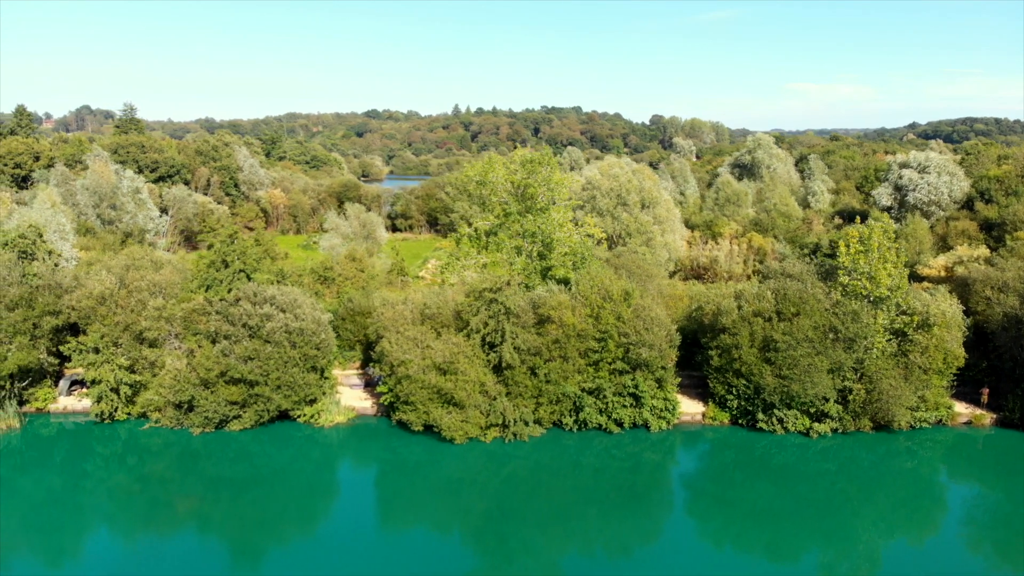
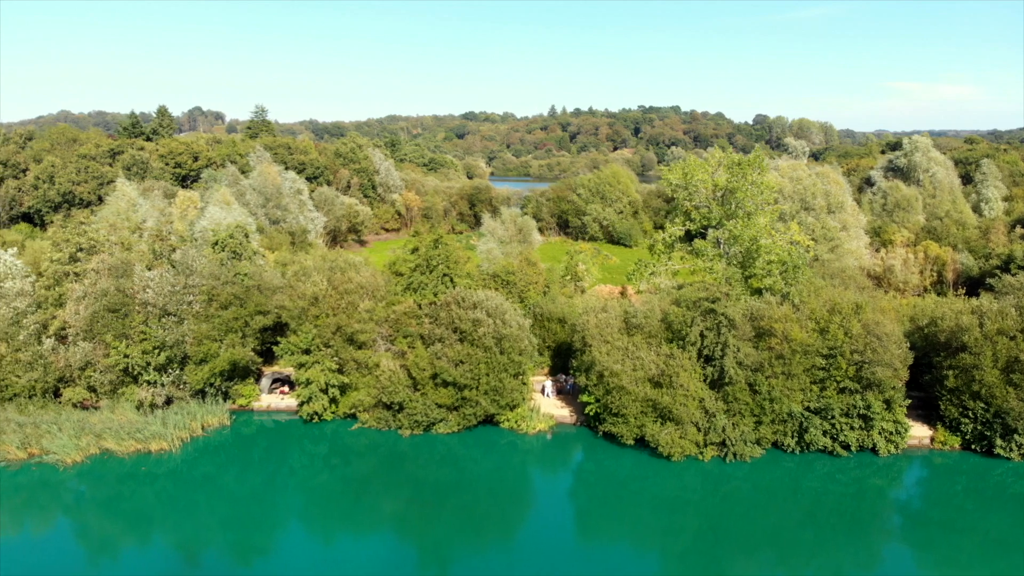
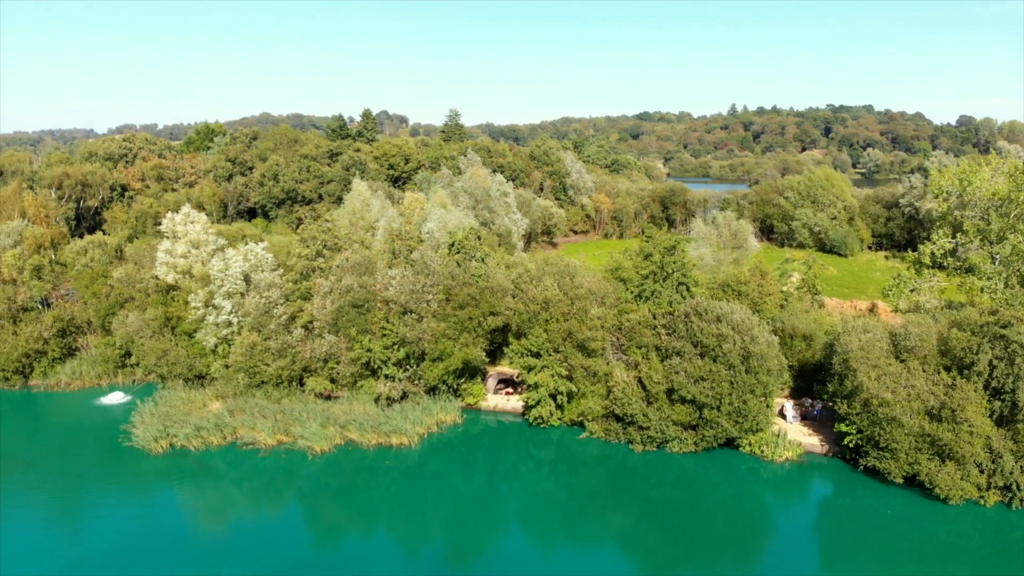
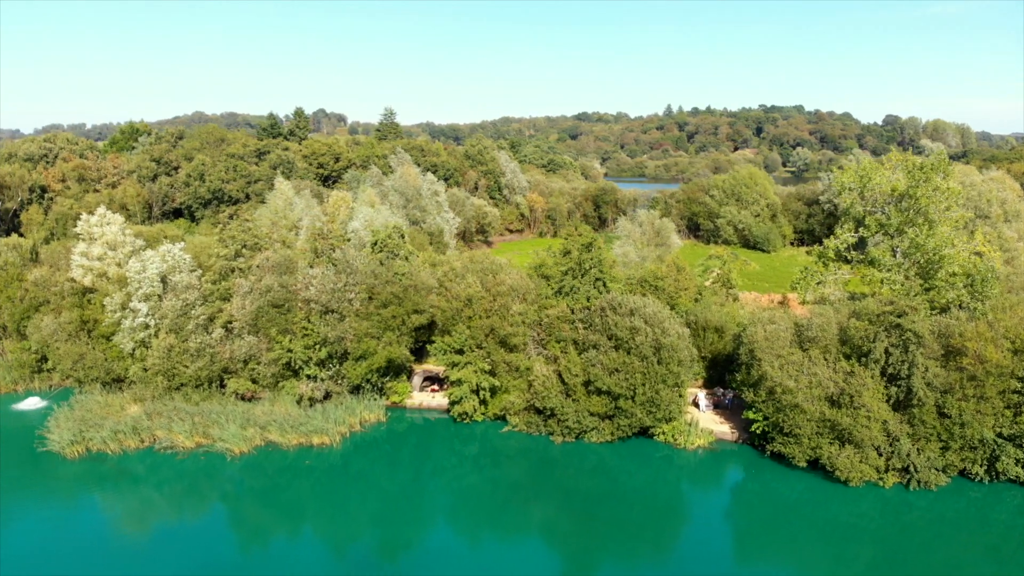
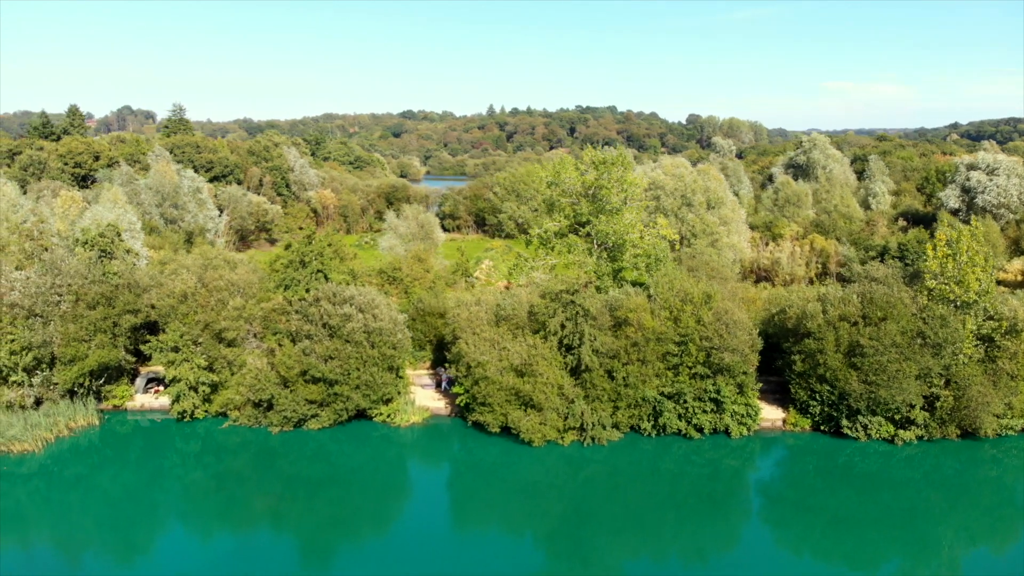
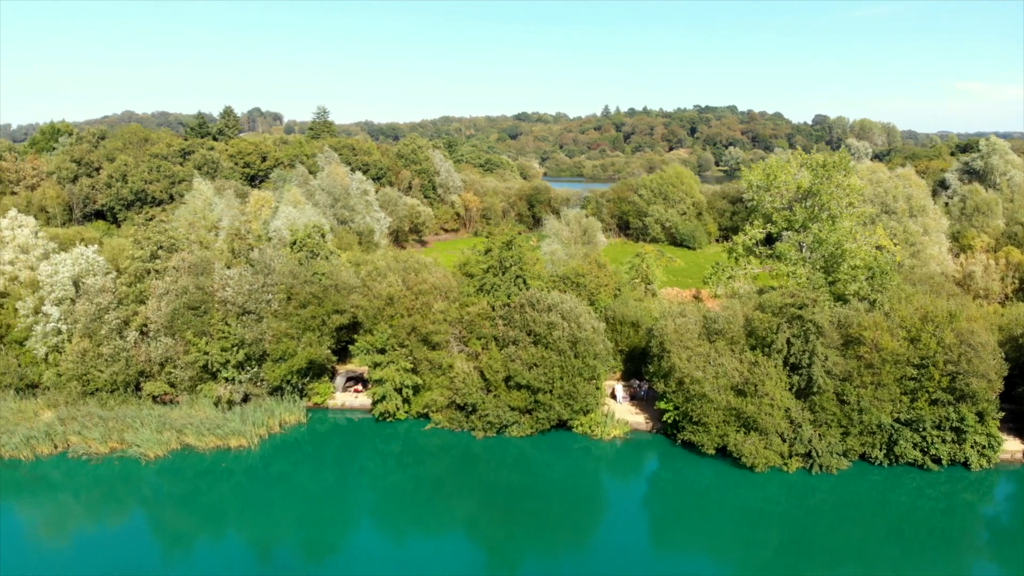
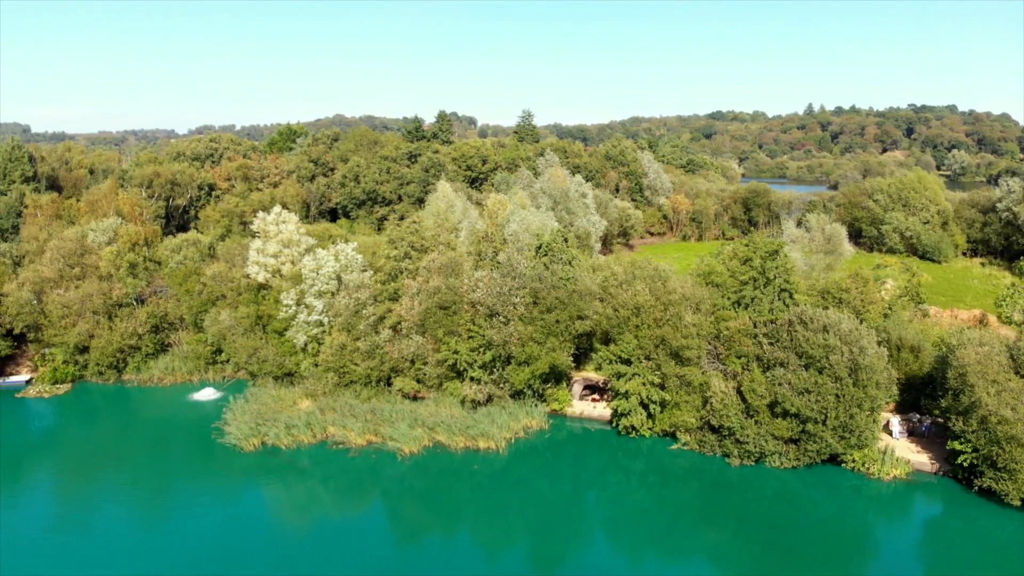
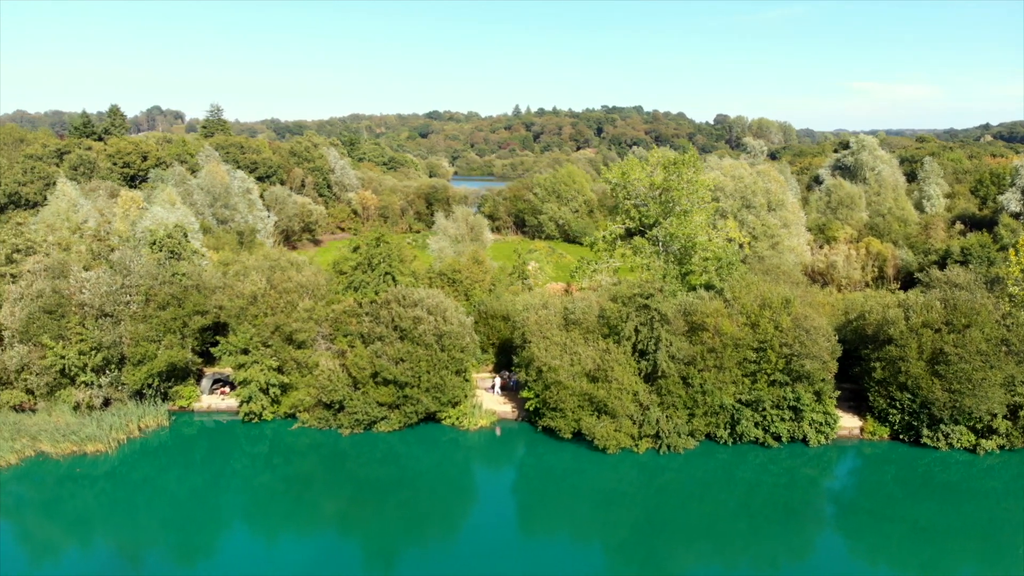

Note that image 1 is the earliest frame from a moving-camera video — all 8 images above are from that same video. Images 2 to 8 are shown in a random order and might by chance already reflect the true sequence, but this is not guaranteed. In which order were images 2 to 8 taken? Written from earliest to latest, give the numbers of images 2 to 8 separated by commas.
5, 8, 2, 6, 4, 3, 7
